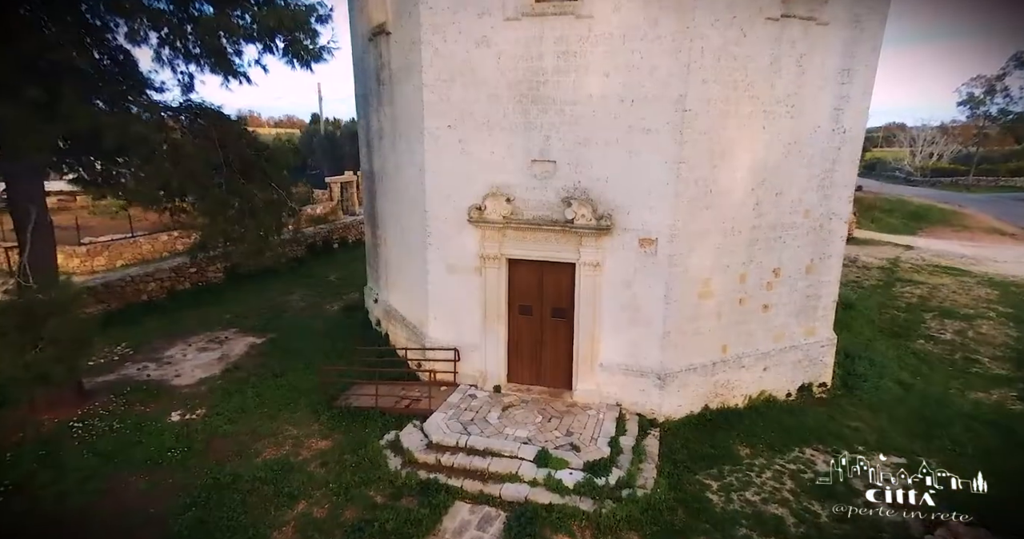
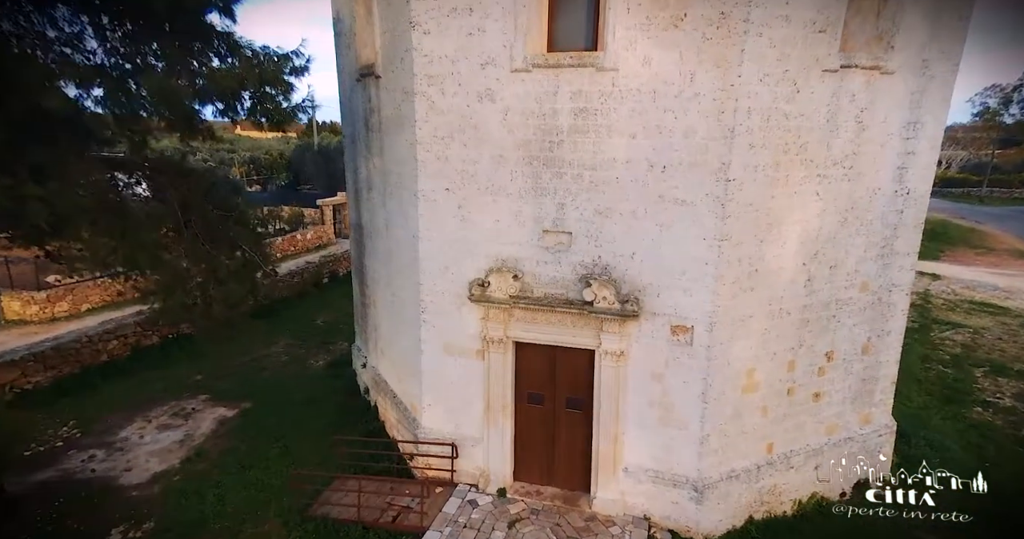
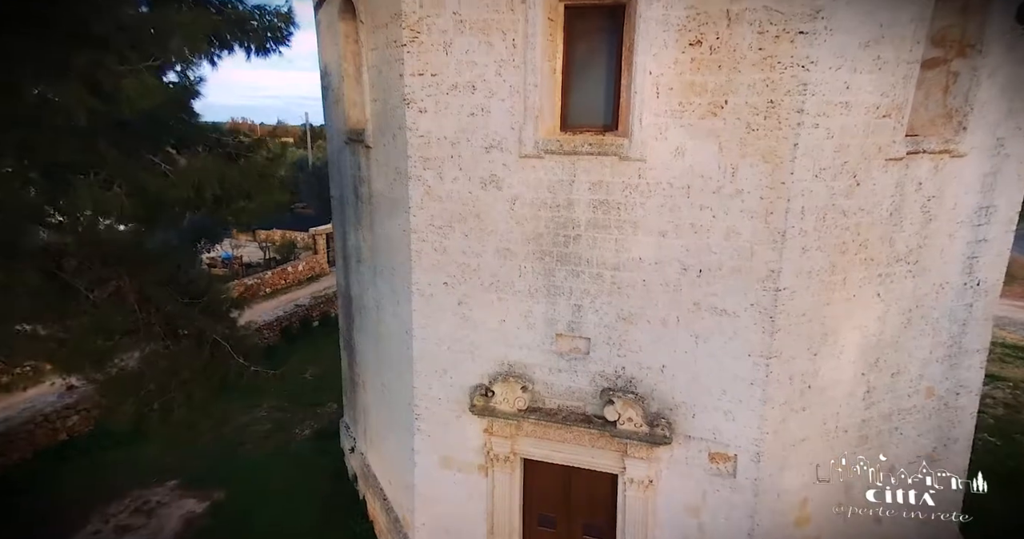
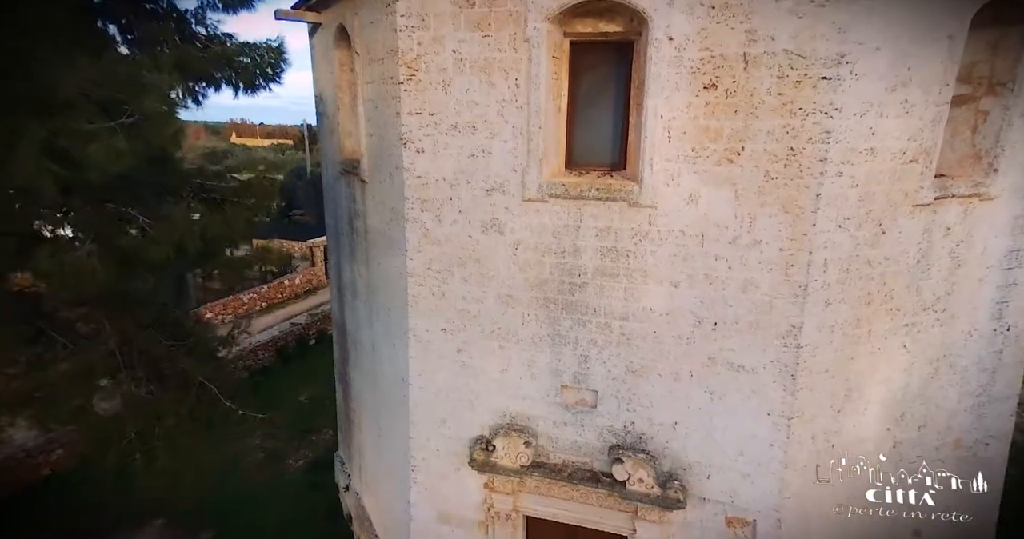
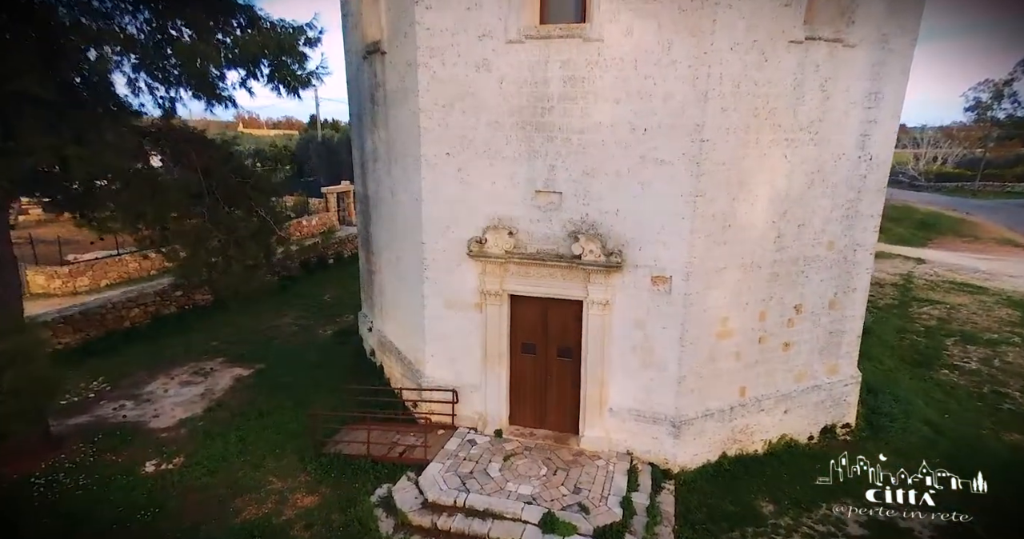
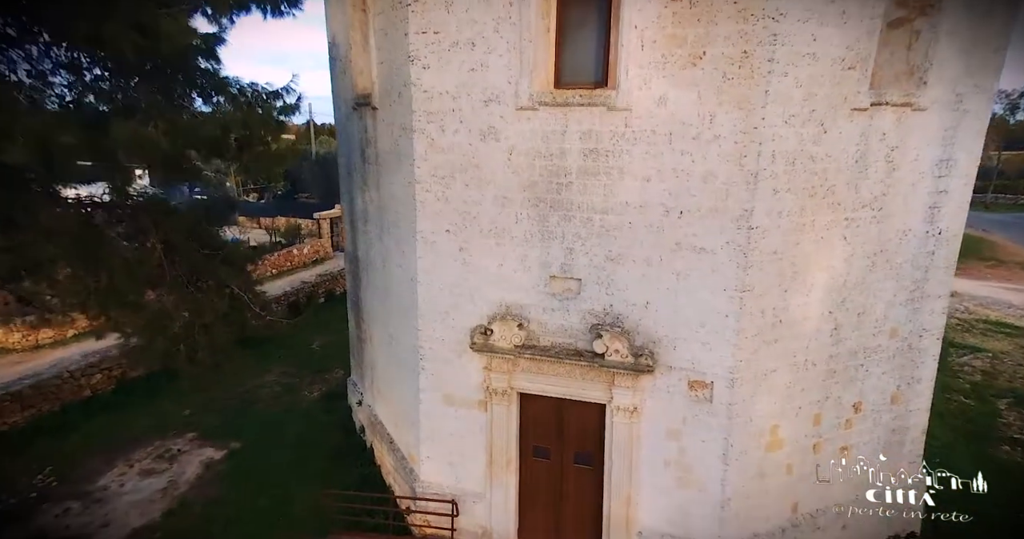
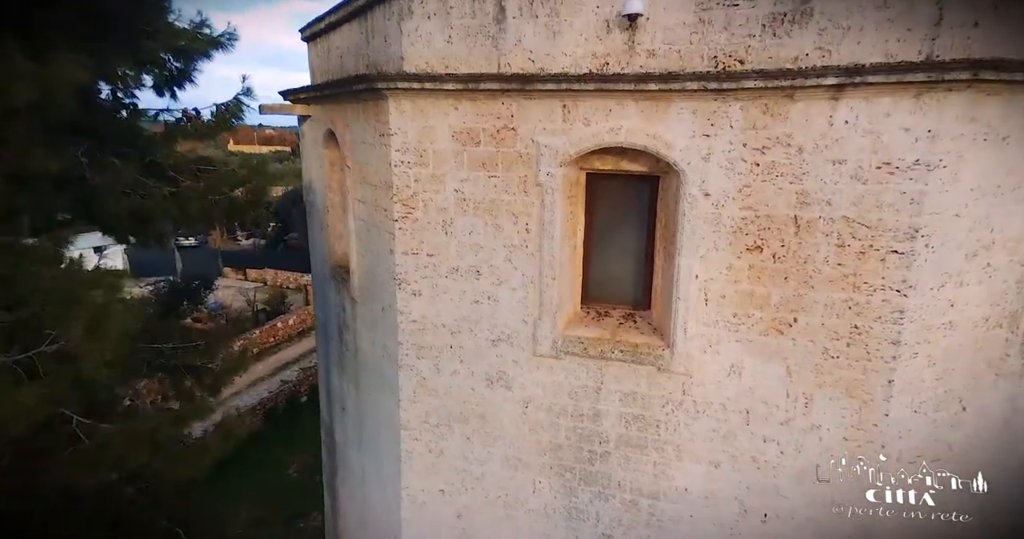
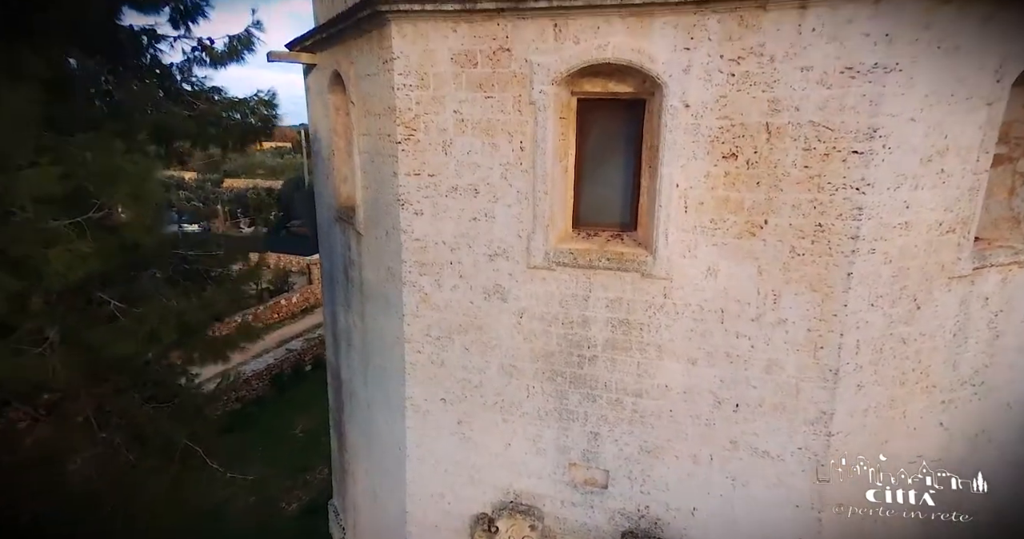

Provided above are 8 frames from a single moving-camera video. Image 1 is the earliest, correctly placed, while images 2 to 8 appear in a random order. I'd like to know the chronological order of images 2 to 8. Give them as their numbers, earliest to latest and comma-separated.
5, 2, 6, 3, 4, 8, 7
